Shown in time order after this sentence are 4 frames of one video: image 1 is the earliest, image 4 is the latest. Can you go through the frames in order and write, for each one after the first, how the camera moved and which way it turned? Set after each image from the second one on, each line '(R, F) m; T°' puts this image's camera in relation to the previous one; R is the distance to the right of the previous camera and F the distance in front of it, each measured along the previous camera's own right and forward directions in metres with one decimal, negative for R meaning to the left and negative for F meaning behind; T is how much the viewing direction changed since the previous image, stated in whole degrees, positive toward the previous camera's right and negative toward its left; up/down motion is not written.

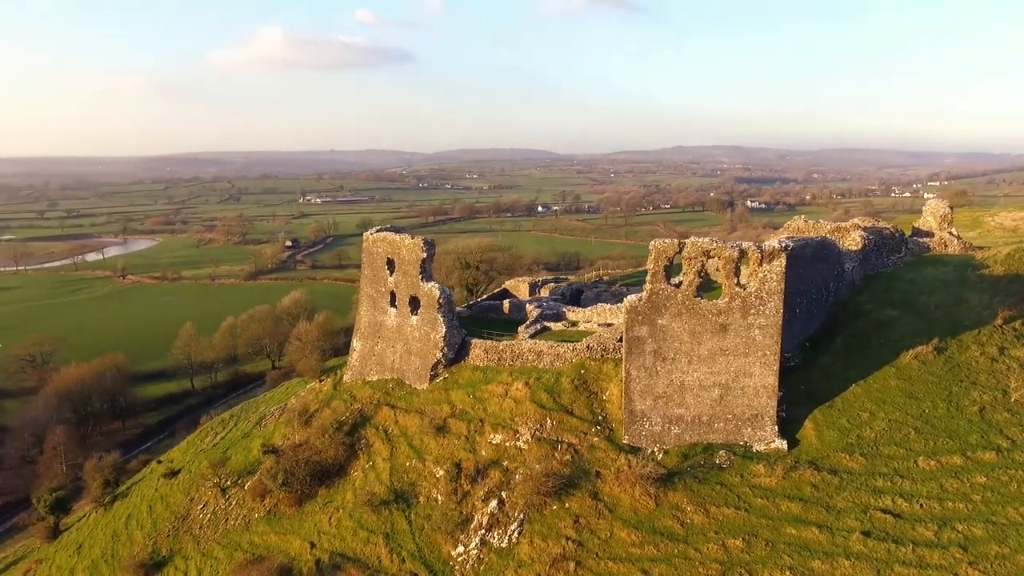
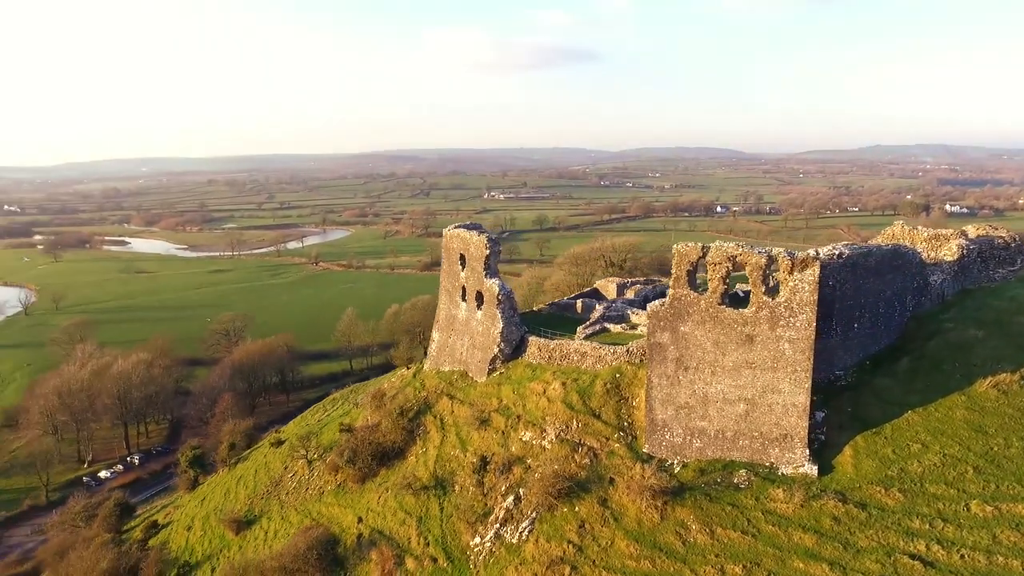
(+3.3, +0.3) m; -14°
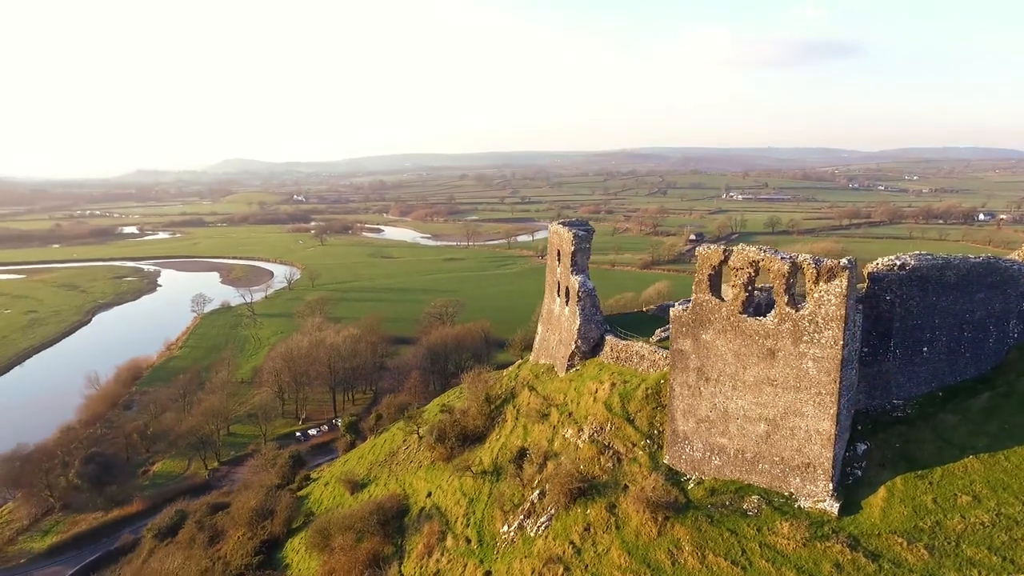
(+4.2, +0.6) m; -18°
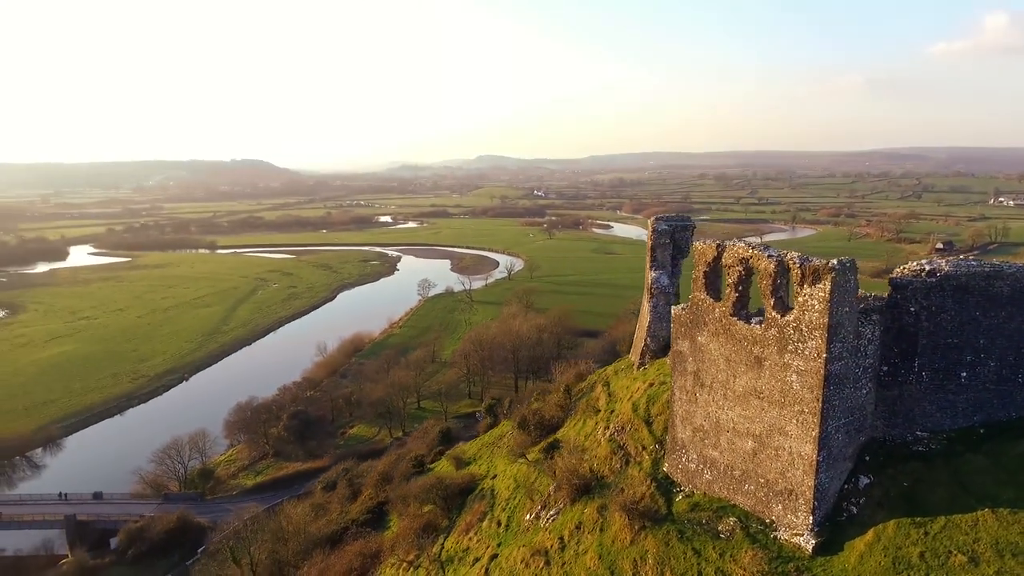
(+4.3, +0.8) m; -19°
